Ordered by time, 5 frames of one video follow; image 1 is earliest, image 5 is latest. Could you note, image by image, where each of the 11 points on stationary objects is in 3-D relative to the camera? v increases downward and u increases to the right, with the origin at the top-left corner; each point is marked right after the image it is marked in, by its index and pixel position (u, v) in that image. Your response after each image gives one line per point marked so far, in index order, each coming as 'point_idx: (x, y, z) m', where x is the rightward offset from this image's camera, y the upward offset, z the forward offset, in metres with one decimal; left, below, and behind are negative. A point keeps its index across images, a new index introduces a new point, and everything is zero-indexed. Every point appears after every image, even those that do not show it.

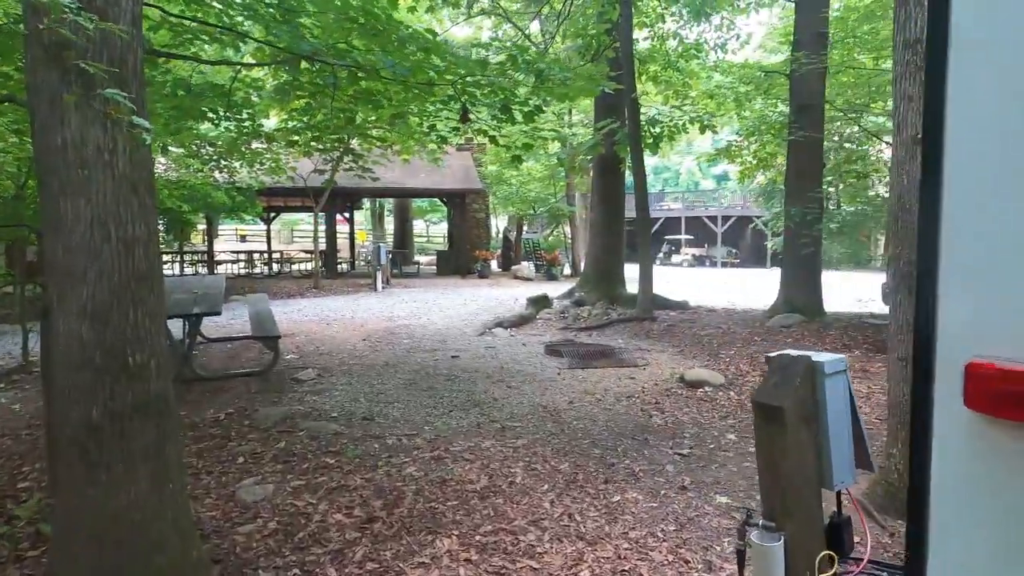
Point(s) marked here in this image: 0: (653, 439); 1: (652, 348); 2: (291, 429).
0: (+0.8, -0.9, +4.0) m
1: (+1.4, -0.6, +6.8) m
2: (-1.4, -0.9, +4.3) m
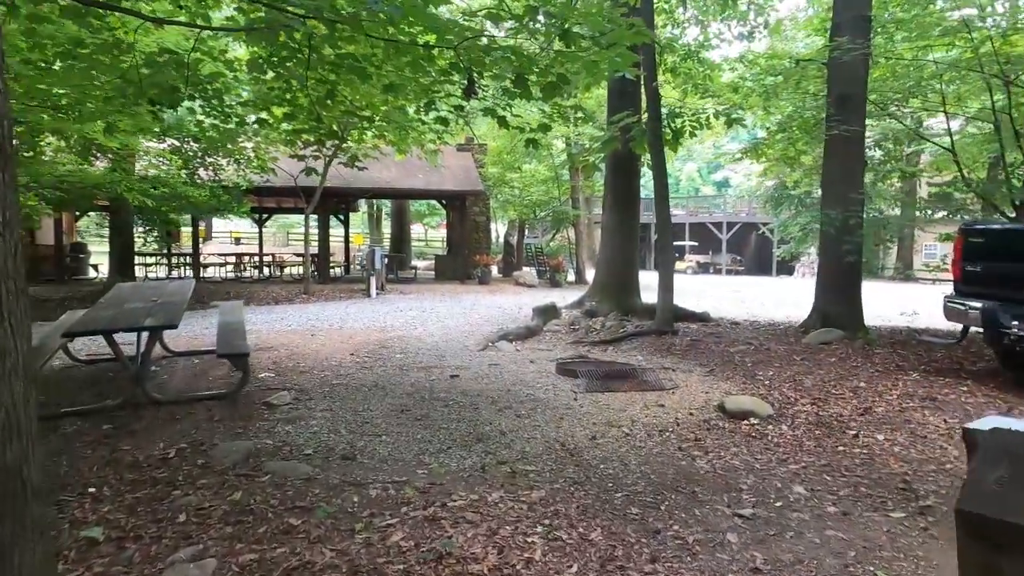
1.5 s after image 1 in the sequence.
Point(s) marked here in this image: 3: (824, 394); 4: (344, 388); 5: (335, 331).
0: (+0.9, -1.0, +3.2) m
1: (+1.5, -0.7, +6.0) m
2: (-1.4, -1.0, +3.5) m
3: (+2.3, -0.8, +4.9) m
4: (-1.3, -0.8, +5.2) m
5: (-2.0, -0.5, +7.6) m
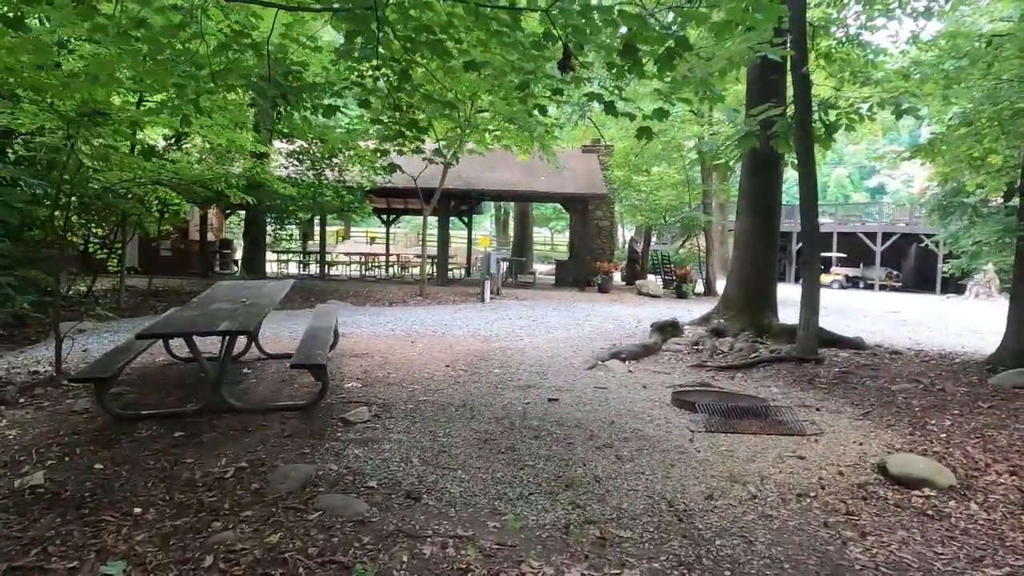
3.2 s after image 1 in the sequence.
0: (+1.2, -1.1, +2.3) m
1: (+2.3, -0.9, +5.0) m
2: (-1.0, -1.0, +3.1) m
3: (+2.9, -1.0, +3.7) m
4: (-0.6, -0.8, +4.7) m
5: (-0.8, -0.6, +7.2) m
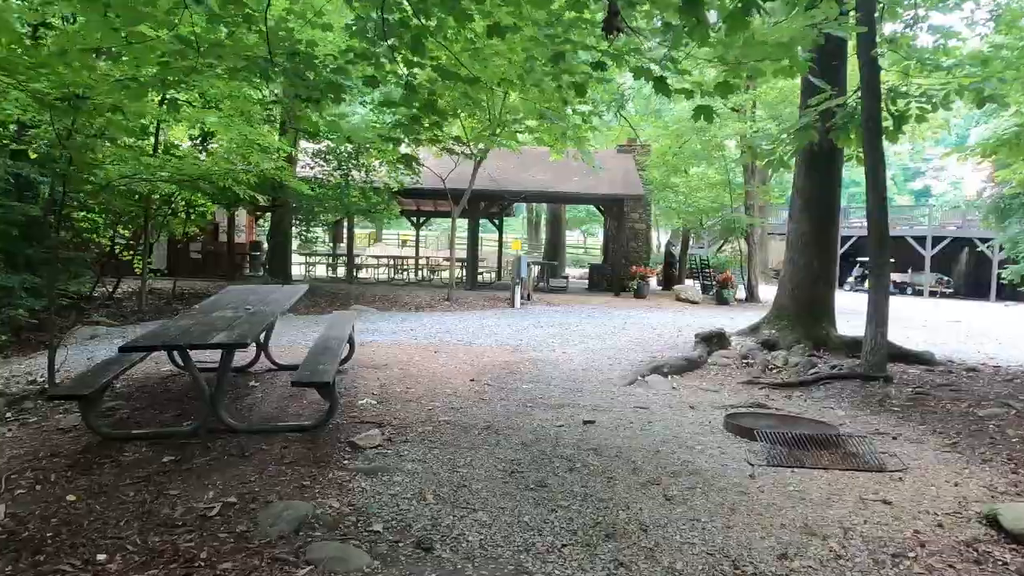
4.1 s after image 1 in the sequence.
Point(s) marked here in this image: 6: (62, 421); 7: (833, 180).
0: (+1.3, -1.1, +1.7) m
1: (+2.5, -1.0, +4.3) m
2: (-0.9, -1.1, +2.6) m
3: (+3.0, -1.0, +3.0) m
4: (-0.4, -0.9, +4.2) m
5: (-0.5, -0.6, +6.7) m
6: (-2.8, -0.8, +4.1) m
7: (+3.3, +1.1, +6.8) m
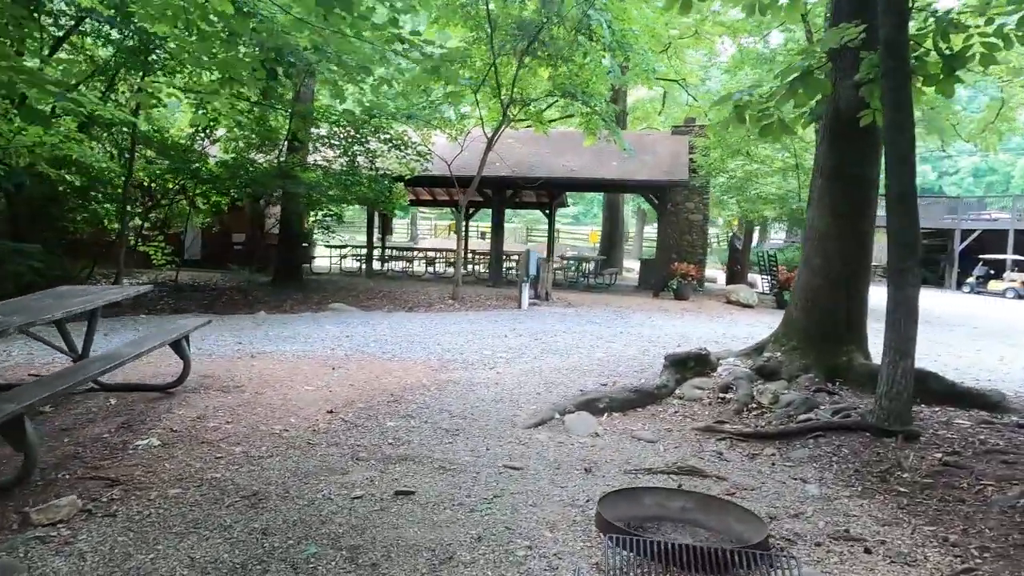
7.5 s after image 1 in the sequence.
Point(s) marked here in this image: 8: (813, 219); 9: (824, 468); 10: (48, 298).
0: (-0.1, -1.2, +0.3) m
1: (+1.5, -1.0, +2.7) m
2: (-2.1, -1.1, +1.5) m
3: (+1.8, -1.1, +1.4) m
4: (-1.4, -0.9, +3.1) m
5: (-1.1, -0.6, +5.5) m
6: (-3.8, -0.8, +3.3) m
7: (+2.6, +1.0, +5.0) m
8: (+2.4, +0.5, +5.3) m
9: (+1.7, -0.9, +3.6) m
10: (-2.8, 0.0, +4.1) m
